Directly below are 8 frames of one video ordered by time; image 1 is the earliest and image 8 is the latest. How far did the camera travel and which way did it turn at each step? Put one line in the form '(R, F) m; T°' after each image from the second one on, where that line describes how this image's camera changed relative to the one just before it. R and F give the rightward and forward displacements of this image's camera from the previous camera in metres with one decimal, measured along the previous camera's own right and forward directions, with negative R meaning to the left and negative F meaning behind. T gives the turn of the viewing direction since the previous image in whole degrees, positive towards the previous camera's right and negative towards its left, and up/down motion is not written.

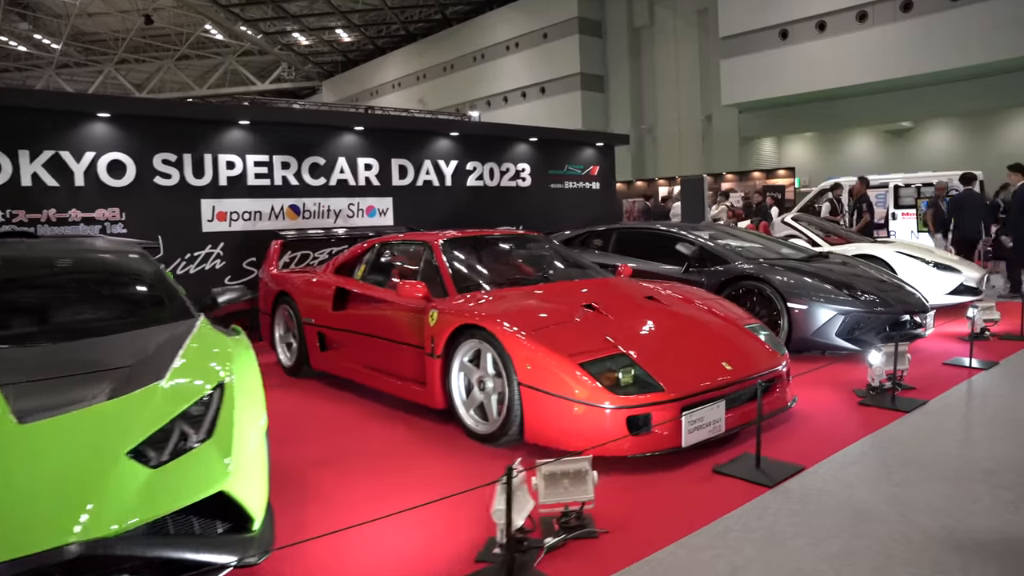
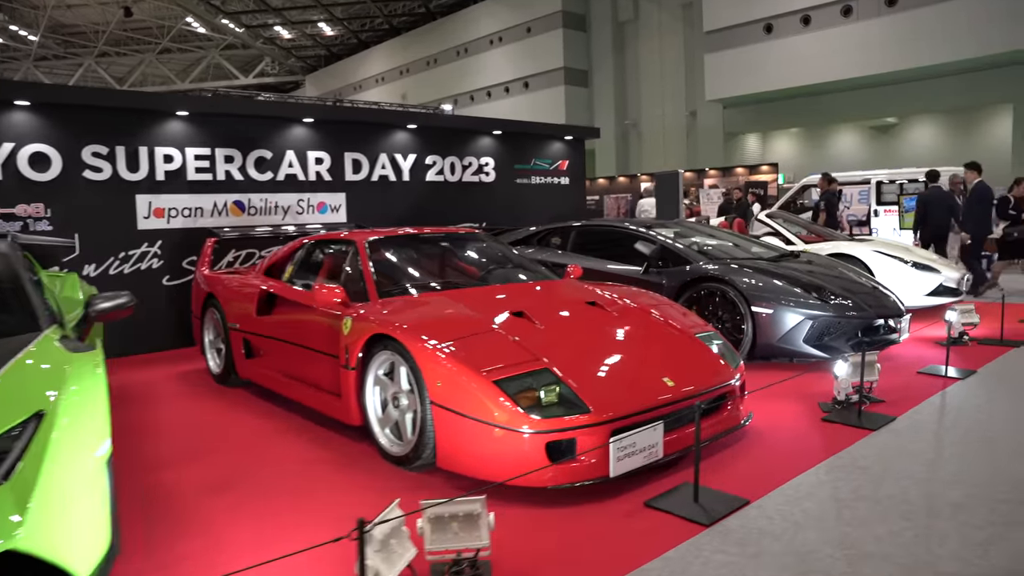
(+0.3, +0.4) m; +1°
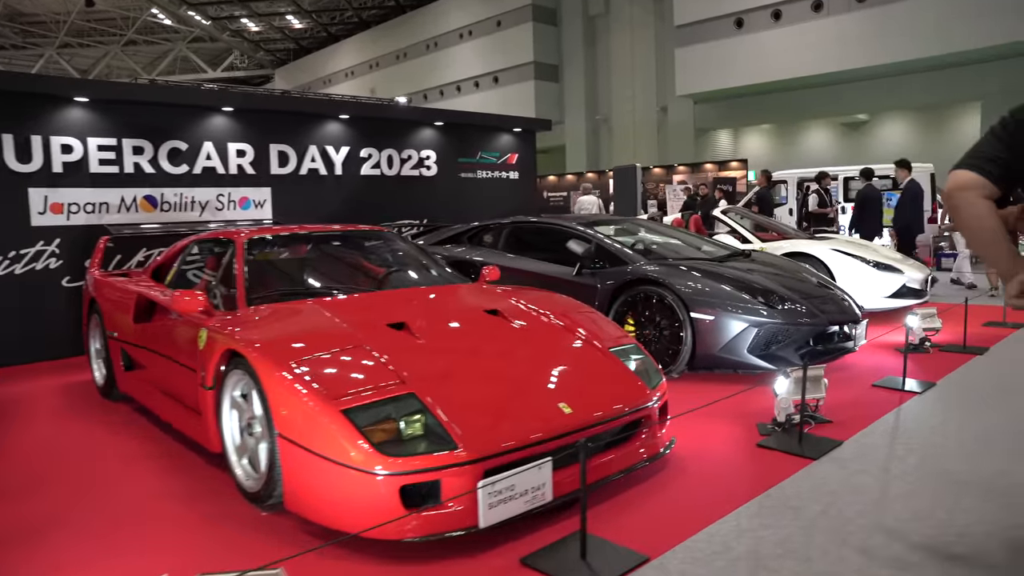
(+0.3, +0.4) m; +2°
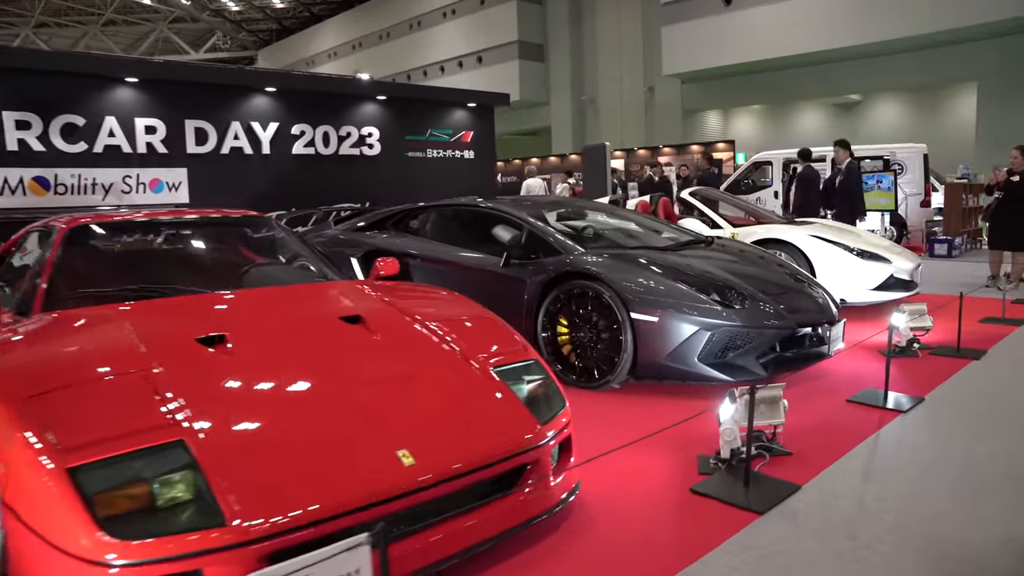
(+0.4, +0.7) m; 0°
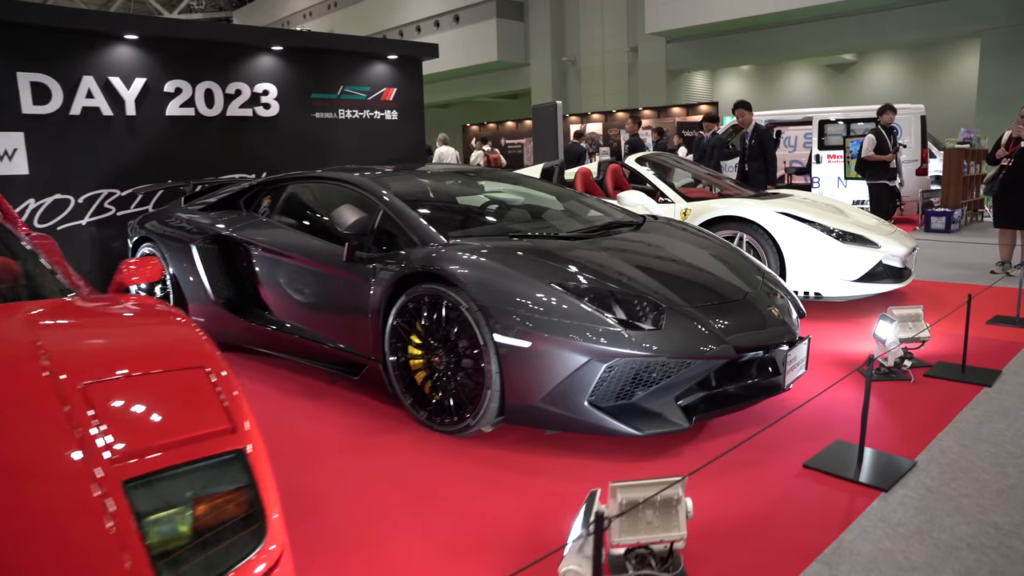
(+0.6, +1.0) m; 0°
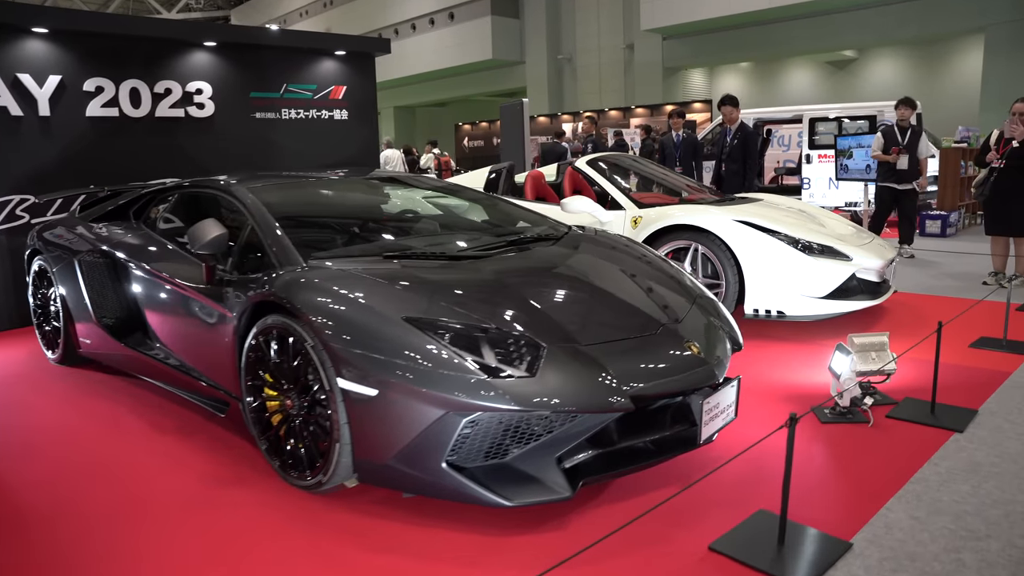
(+0.4, +0.4) m; -1°
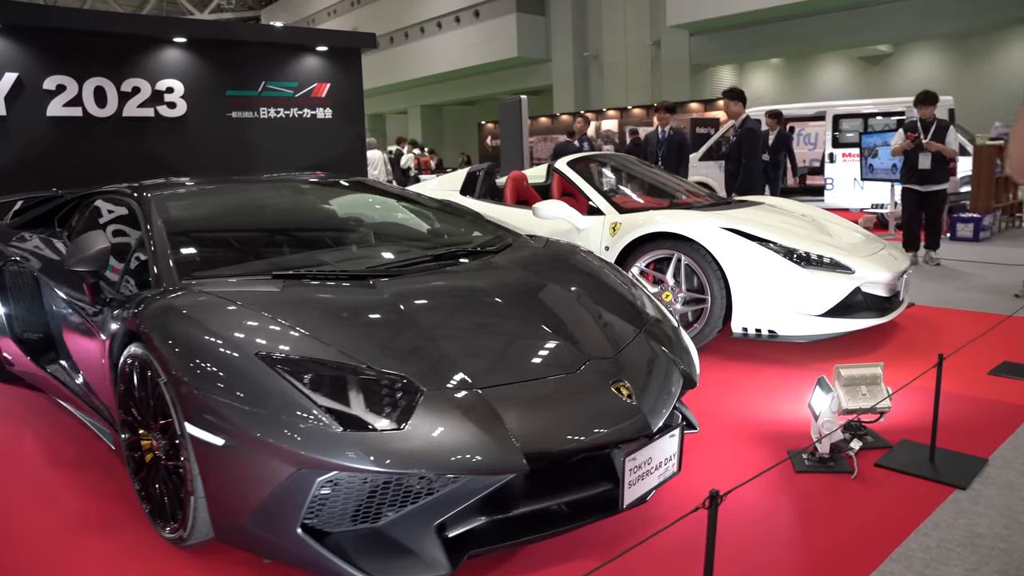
(+0.3, +0.4) m; -3°
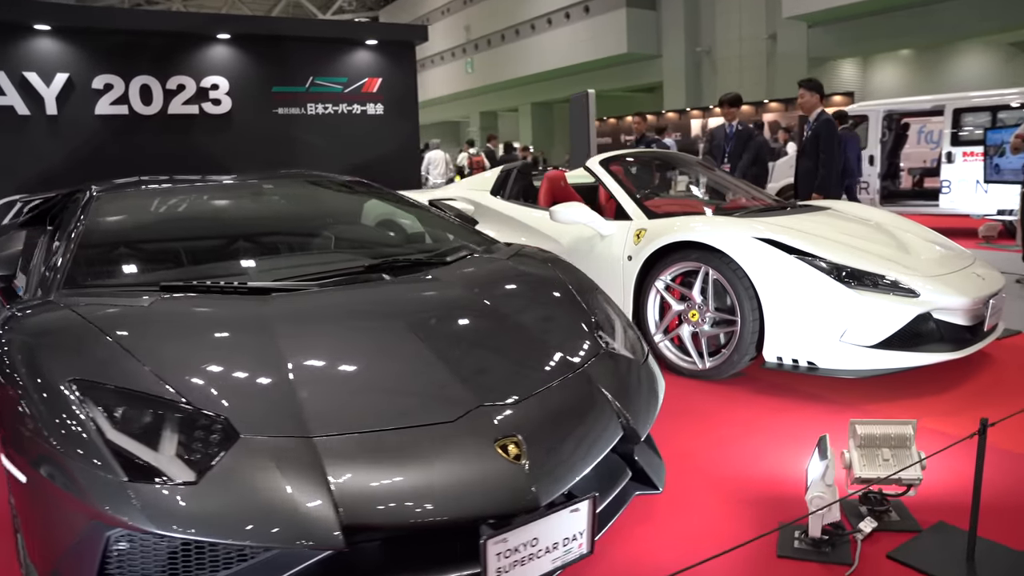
(+0.5, +0.4) m; -9°
